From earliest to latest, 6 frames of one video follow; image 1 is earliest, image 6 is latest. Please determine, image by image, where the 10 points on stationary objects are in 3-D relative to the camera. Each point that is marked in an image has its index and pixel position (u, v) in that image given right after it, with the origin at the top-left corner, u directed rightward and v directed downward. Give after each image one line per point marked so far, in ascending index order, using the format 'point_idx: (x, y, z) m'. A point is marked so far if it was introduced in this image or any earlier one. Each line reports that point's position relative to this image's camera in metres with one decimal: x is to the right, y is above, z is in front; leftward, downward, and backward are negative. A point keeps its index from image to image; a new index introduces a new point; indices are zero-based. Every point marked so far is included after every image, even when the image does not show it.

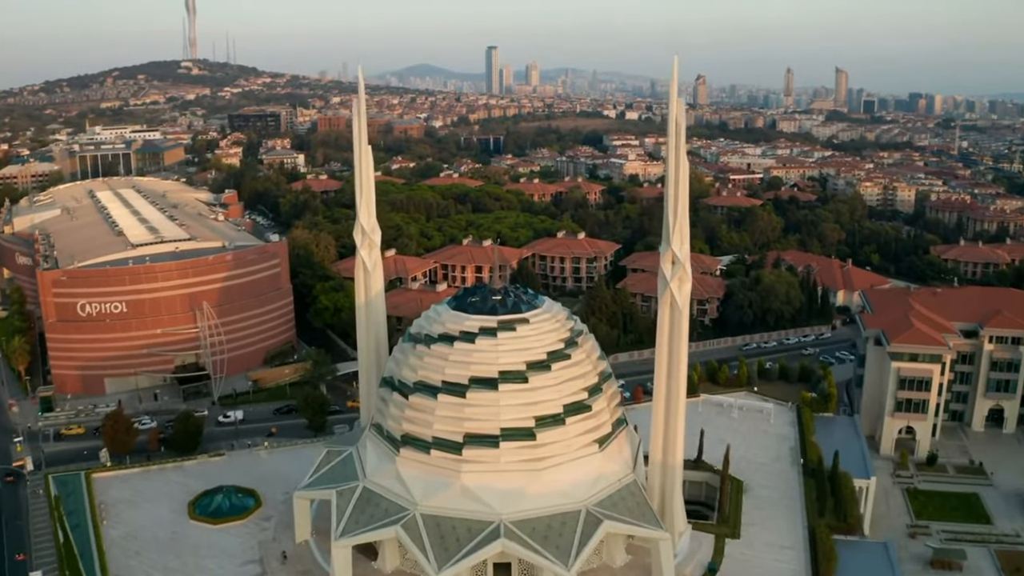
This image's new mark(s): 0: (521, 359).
0: (+0.2, -1.4, +15.0) m
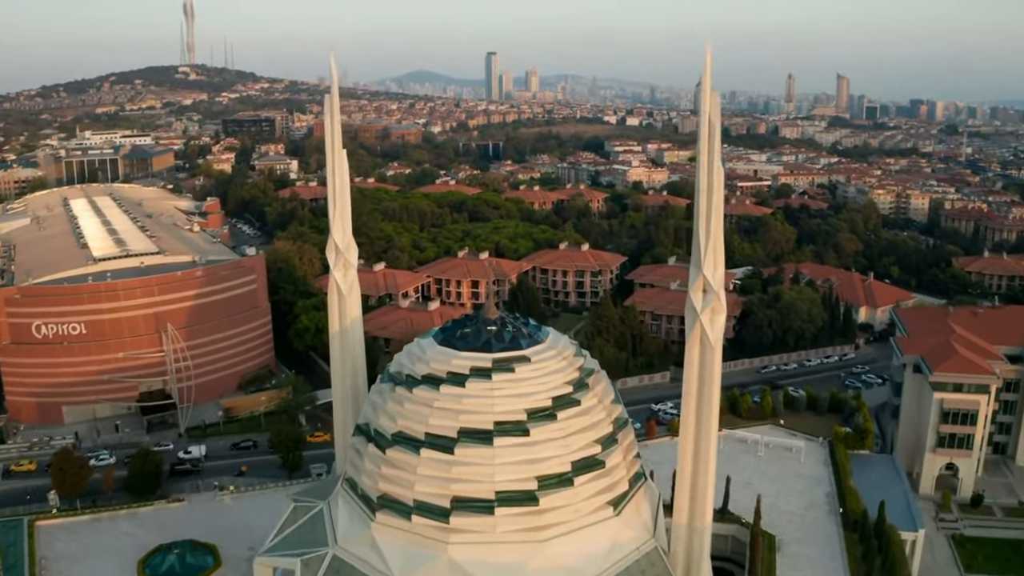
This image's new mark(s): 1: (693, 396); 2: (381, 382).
0: (+0.1, -1.9, +12.4) m
1: (+2.9, -1.7, +12.7) m
2: (-2.3, -1.7, +13.9) m
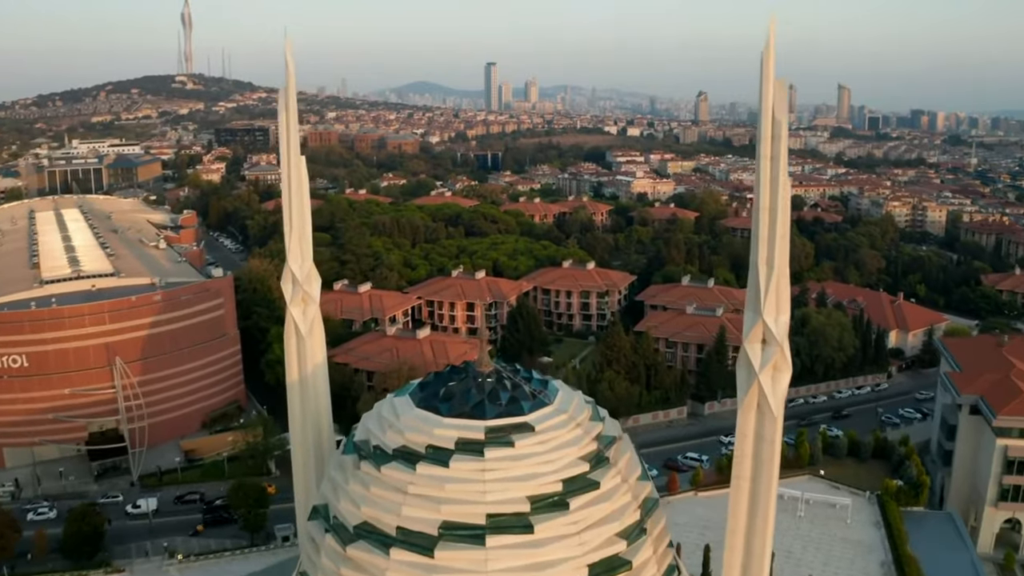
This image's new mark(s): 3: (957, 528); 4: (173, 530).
0: (+0.1, -2.5, +9.5) m
1: (+2.9, -2.3, +9.8) m
2: (-2.3, -2.3, +10.9) m
3: (+10.0, -5.4, +17.8) m
4: (-8.0, -5.7, +18.8) m
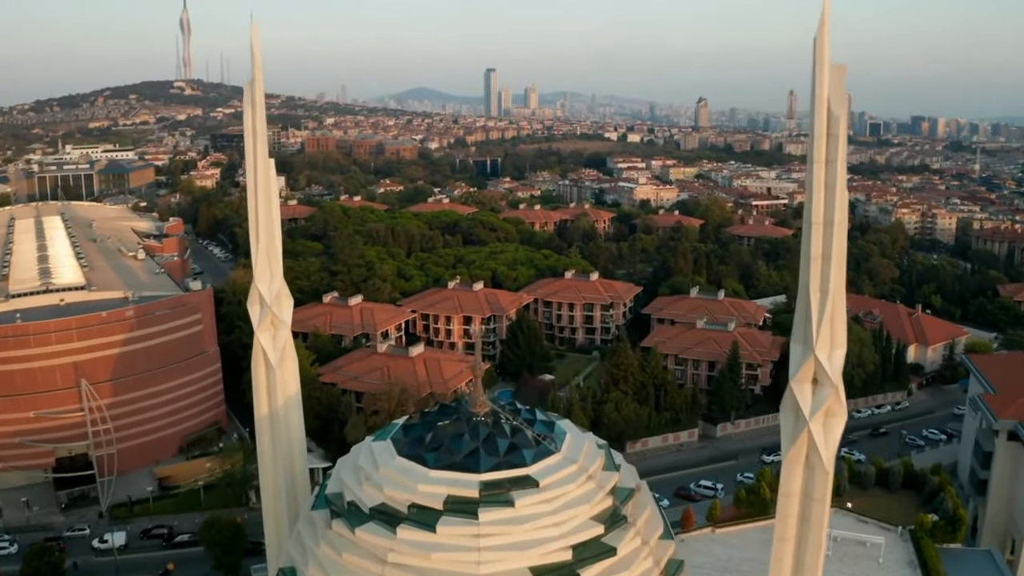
0: (+0.1, -2.8, +7.9) m
1: (+2.9, -2.6, +8.2) m
2: (-2.3, -2.6, +9.3) m
3: (+10.0, -5.7, +16.2) m
4: (-8.0, -6.1, +17.2) m
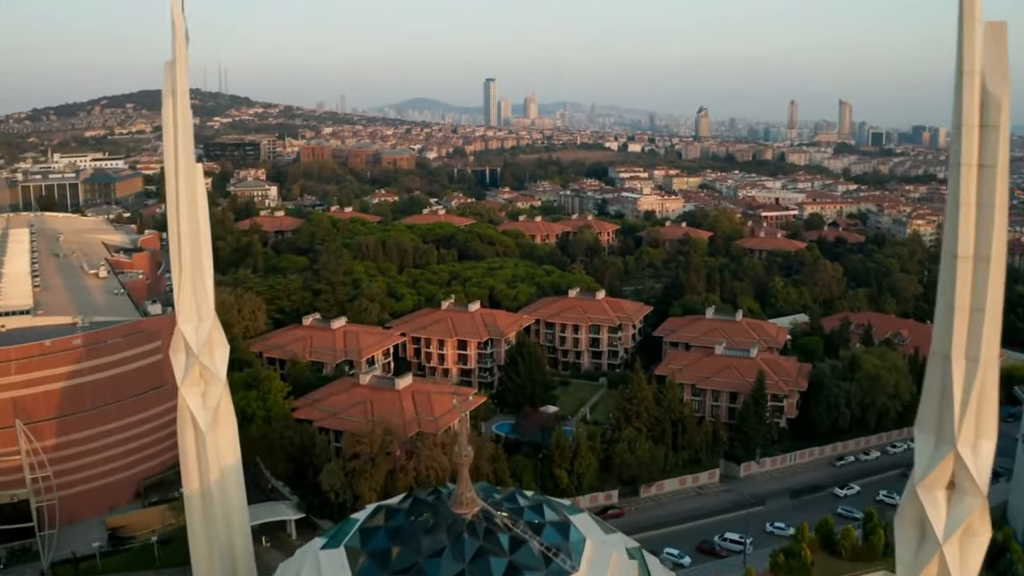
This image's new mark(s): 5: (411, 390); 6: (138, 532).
0: (+0.1, -3.2, +5.4) m
1: (+2.9, -3.1, +5.7) m
2: (-2.3, -3.0, +6.9) m
3: (+9.9, -6.3, +13.7) m
4: (-8.0, -6.6, +14.7) m
5: (-2.5, -2.6, +20.0) m
6: (-8.6, -5.7, +18.3) m
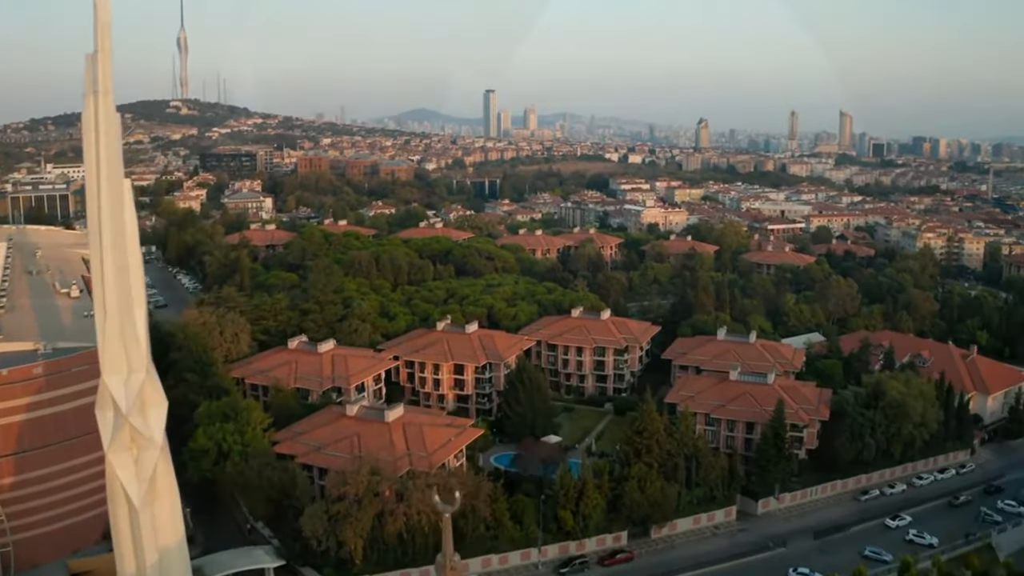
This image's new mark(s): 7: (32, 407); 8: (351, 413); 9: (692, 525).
0: (+0.1, -3.5, +3.8) m
1: (+2.9, -3.4, +4.1) m
2: (-2.3, -3.4, +5.3) m
3: (+9.9, -6.7, +12.1) m
4: (-8.0, -7.1, +13.1) m
5: (-2.5, -3.1, +18.5) m
6: (-8.6, -6.2, +16.7) m
7: (-10.1, -2.5, +16.8) m
8: (-3.7, -3.0, +18.9) m
9: (+4.2, -5.5, +18.5) m
